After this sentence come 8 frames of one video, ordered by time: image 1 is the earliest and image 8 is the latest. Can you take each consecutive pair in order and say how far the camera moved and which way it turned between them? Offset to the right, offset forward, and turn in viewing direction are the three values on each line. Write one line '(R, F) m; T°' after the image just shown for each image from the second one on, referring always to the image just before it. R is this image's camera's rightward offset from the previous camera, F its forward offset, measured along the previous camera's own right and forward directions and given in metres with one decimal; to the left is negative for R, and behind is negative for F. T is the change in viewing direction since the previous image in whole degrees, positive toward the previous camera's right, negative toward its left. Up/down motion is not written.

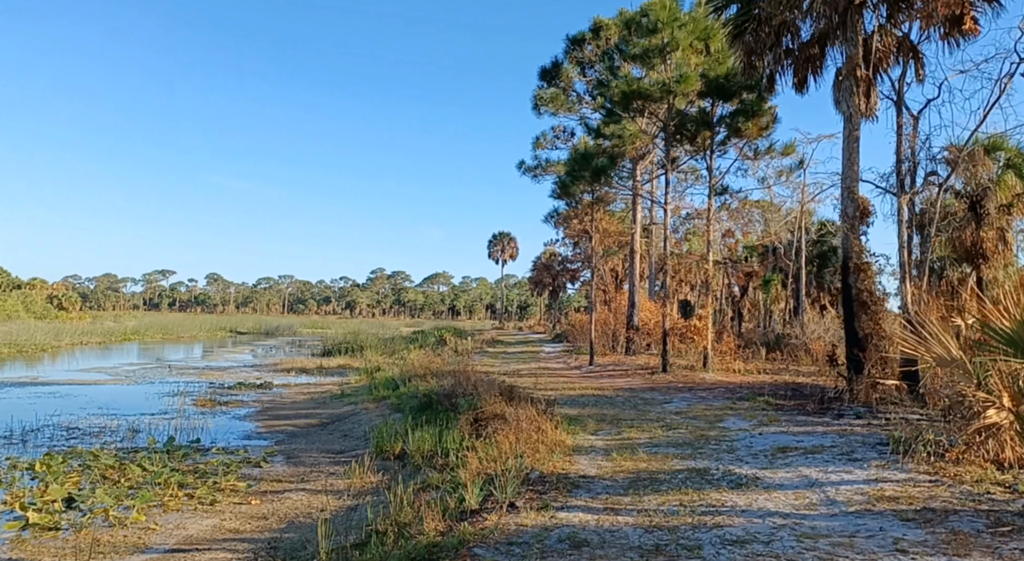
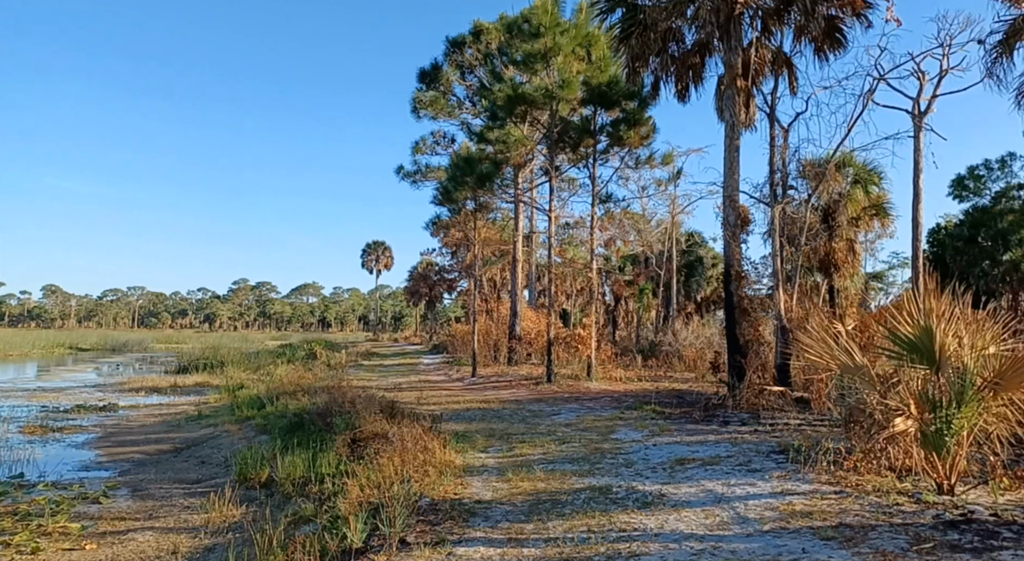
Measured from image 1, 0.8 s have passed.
(-0.1, +0.6) m; +10°
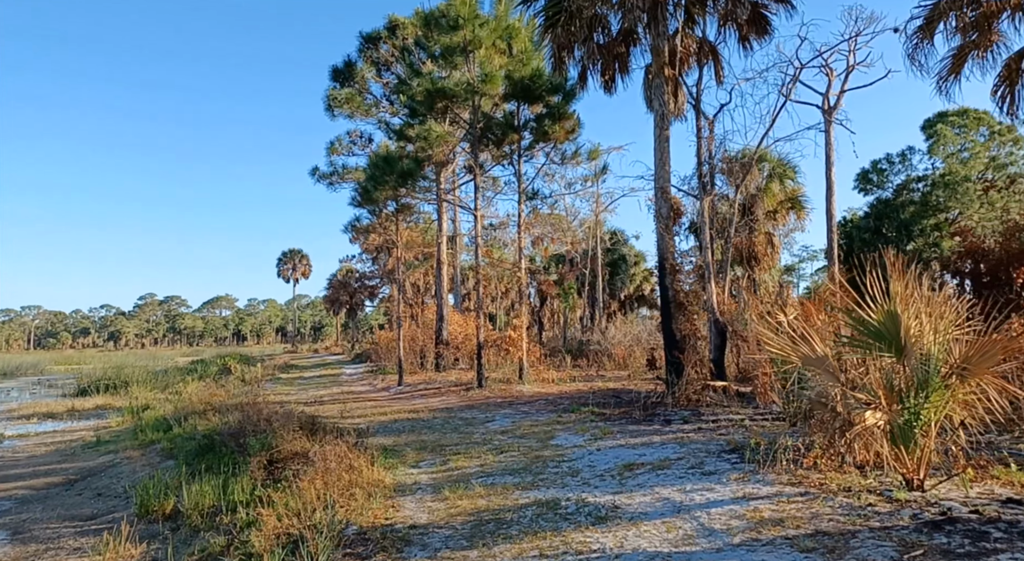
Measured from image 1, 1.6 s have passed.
(-0.1, +0.6) m; +6°
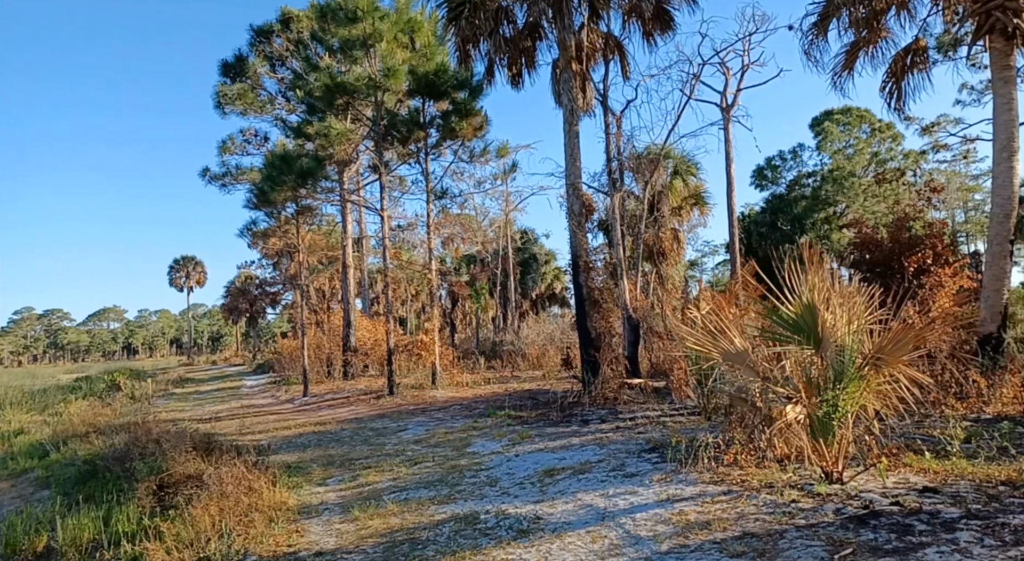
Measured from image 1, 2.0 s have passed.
(0.0, +0.3) m; +7°
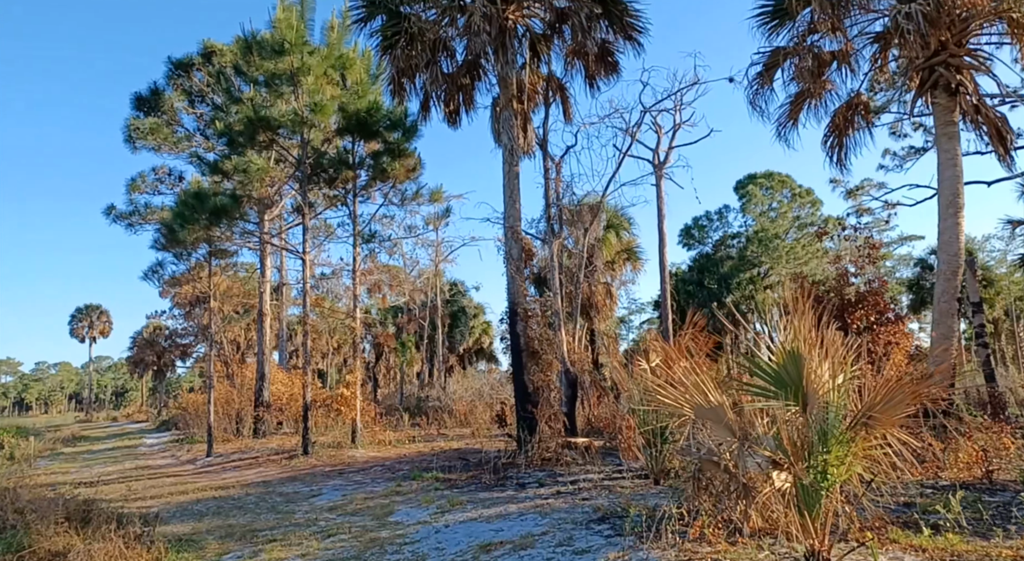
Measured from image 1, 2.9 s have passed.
(-0.1, +0.7) m; +6°
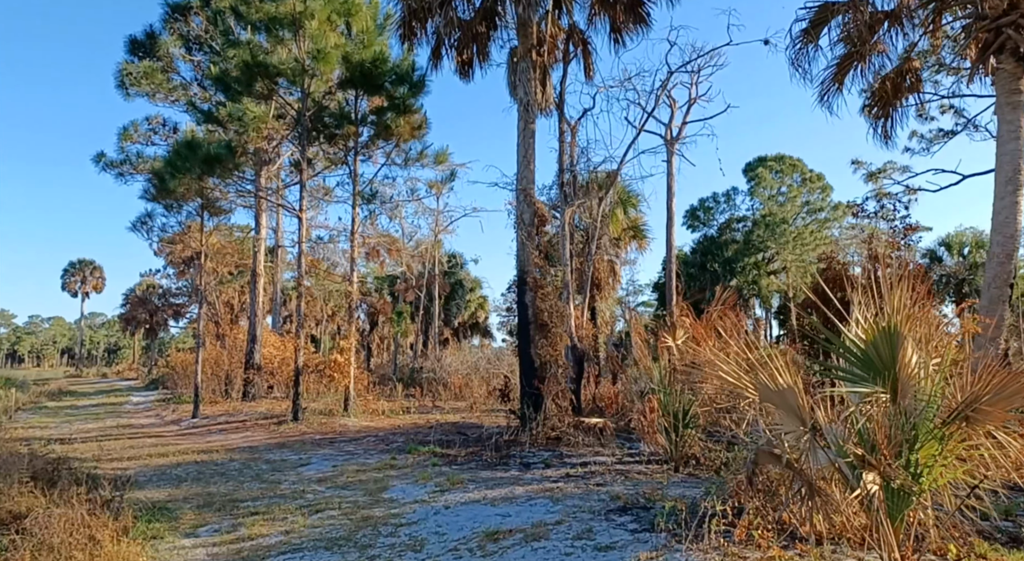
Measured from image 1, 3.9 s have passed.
(-0.2, +0.7) m; 0°
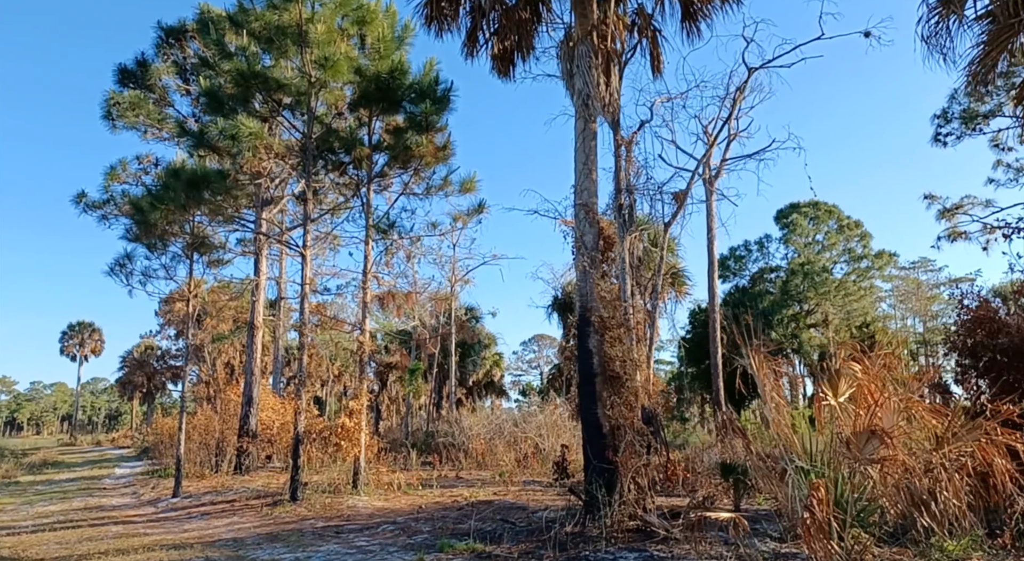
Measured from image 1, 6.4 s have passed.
(-0.5, +2.0) m; 0°
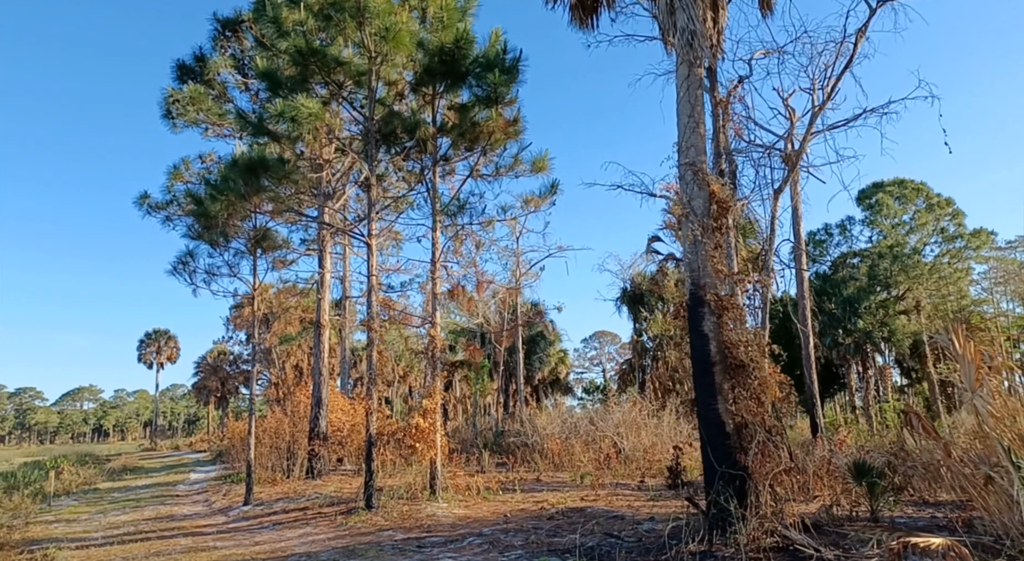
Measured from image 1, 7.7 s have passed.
(-0.4, +0.9) m; -5°
